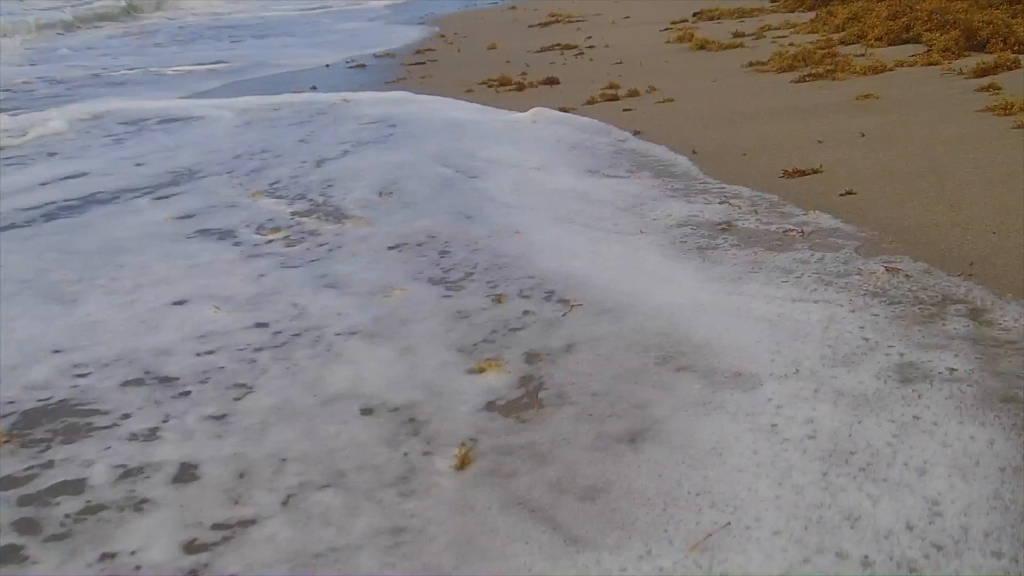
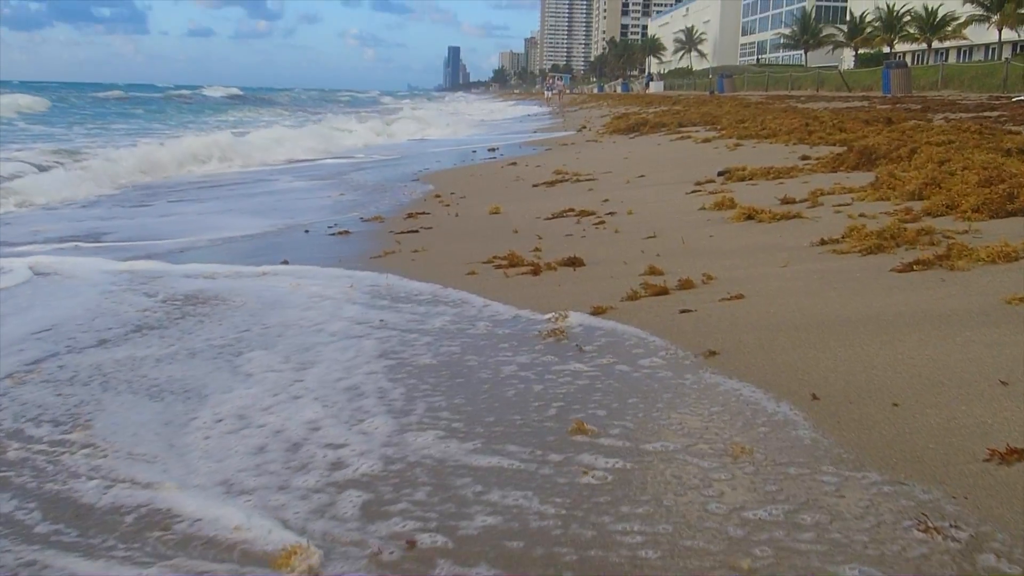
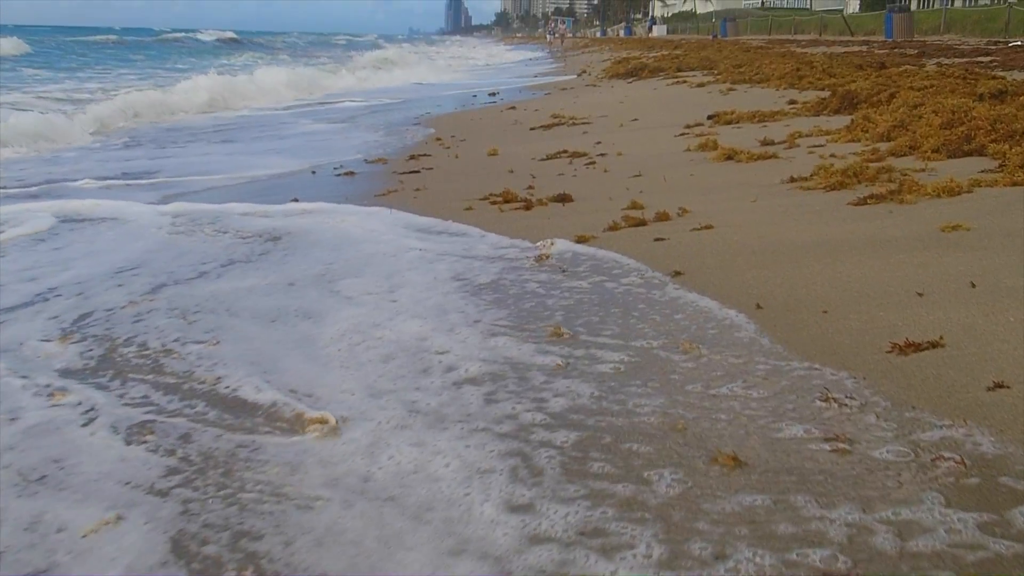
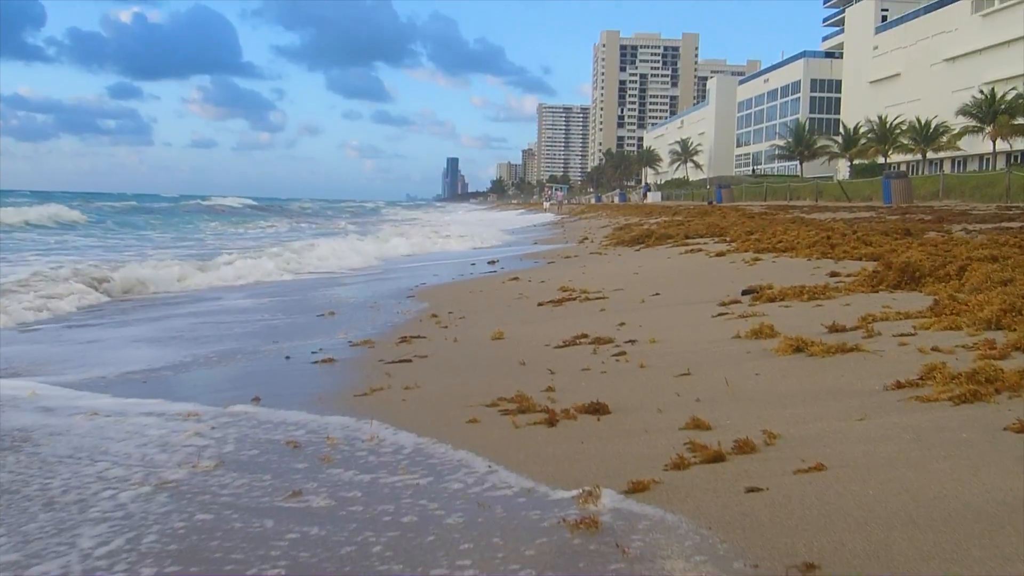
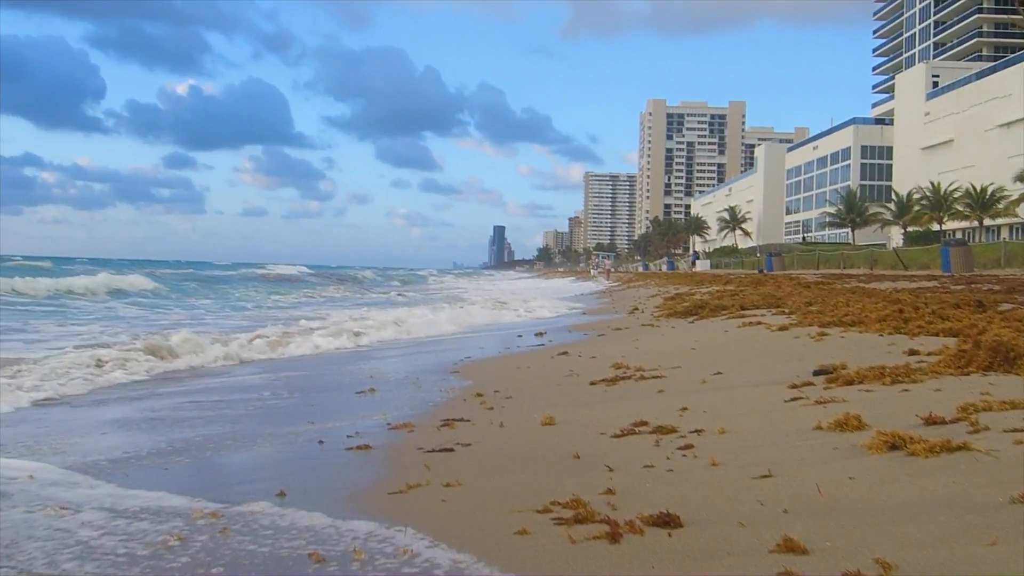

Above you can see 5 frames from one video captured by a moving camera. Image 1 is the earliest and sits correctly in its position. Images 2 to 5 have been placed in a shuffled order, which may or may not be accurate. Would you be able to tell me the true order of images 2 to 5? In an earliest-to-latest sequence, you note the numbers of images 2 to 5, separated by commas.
3, 2, 4, 5
